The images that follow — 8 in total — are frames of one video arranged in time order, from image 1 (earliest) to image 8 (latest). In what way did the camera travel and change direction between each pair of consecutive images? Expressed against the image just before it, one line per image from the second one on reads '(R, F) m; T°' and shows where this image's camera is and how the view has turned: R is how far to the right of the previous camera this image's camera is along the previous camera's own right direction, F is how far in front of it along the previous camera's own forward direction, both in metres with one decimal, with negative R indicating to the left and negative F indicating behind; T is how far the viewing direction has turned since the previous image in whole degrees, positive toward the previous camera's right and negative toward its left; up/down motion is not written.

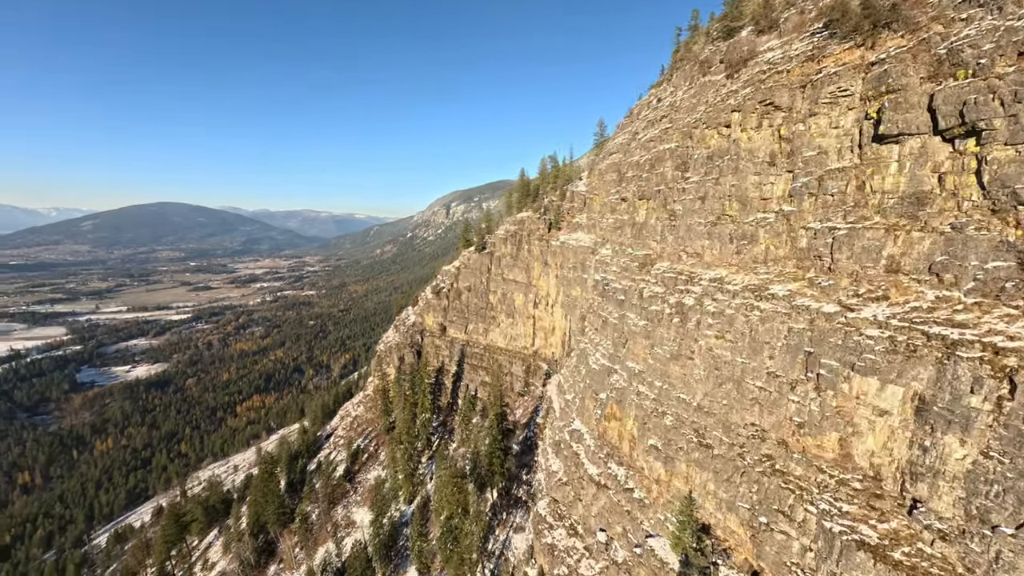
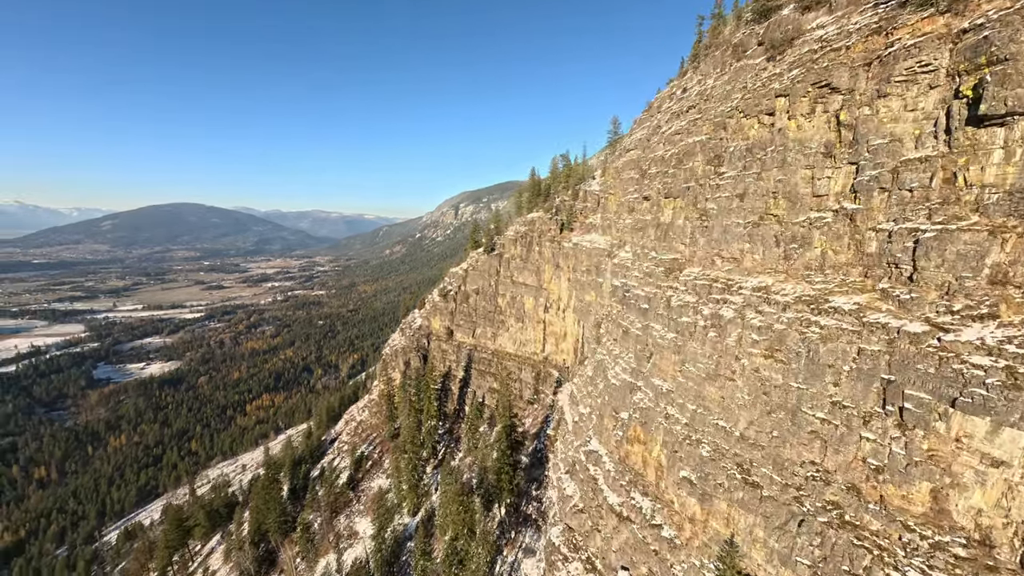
(-0.3, +2.7) m; -1°
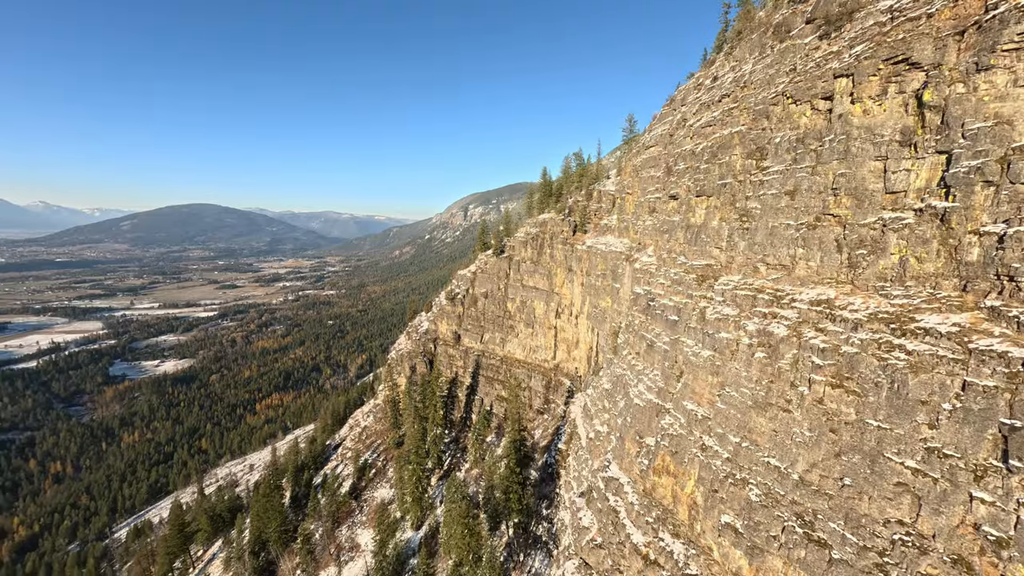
(-0.3, +2.8) m; -1°
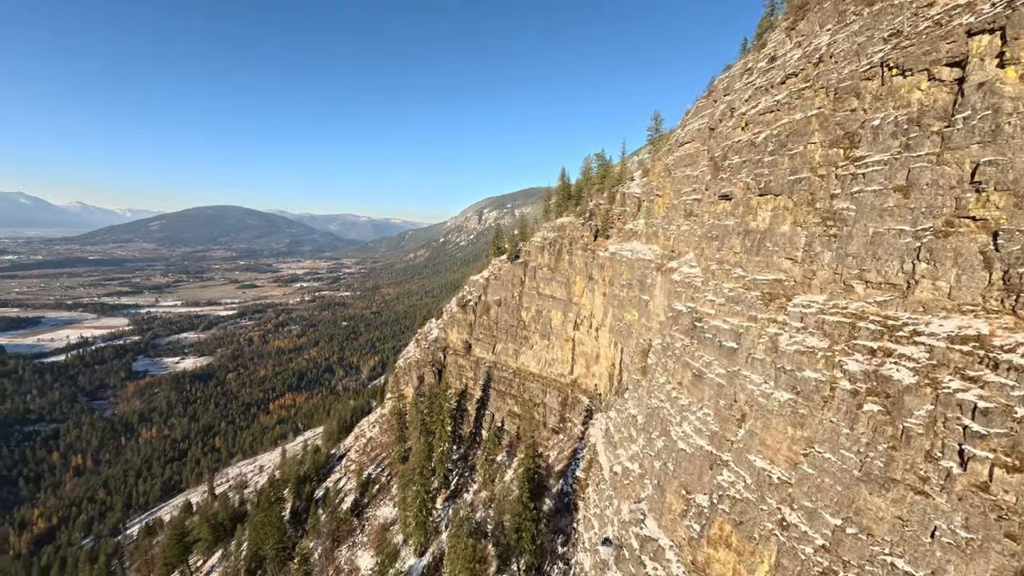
(-0.4, +4.3) m; -2°
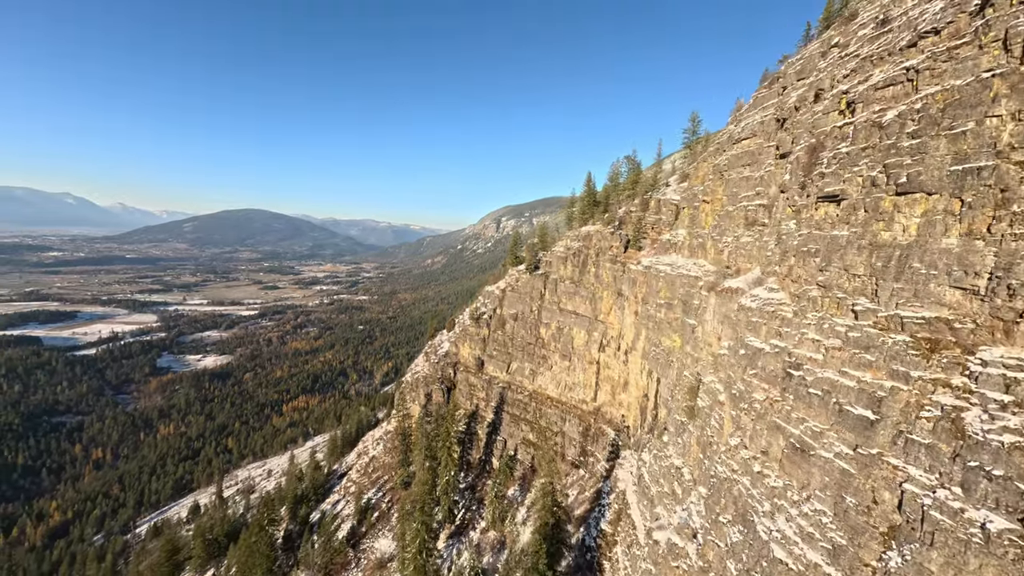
(-0.5, +5.7) m; -3°
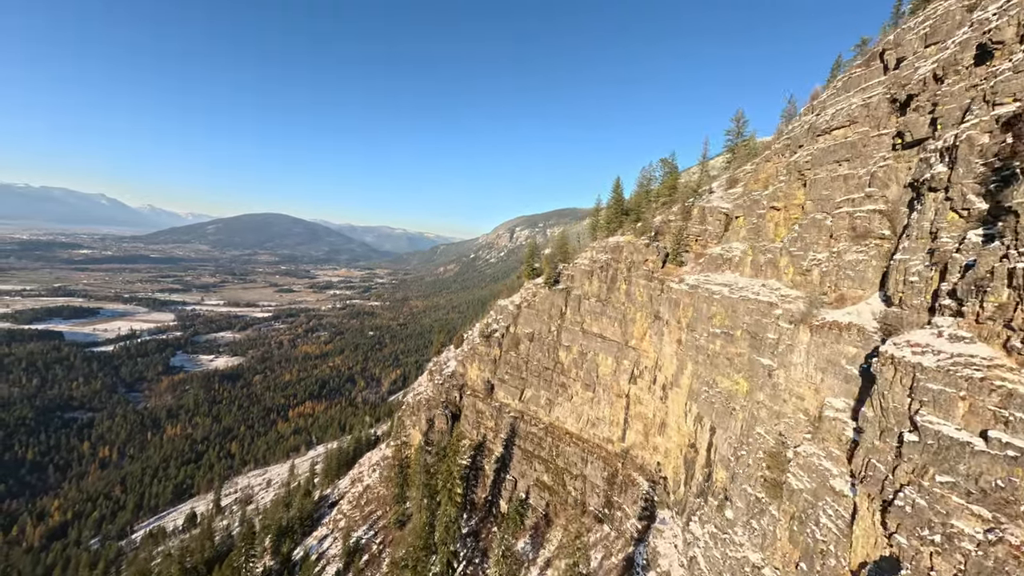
(-0.8, +7.0) m; -2°
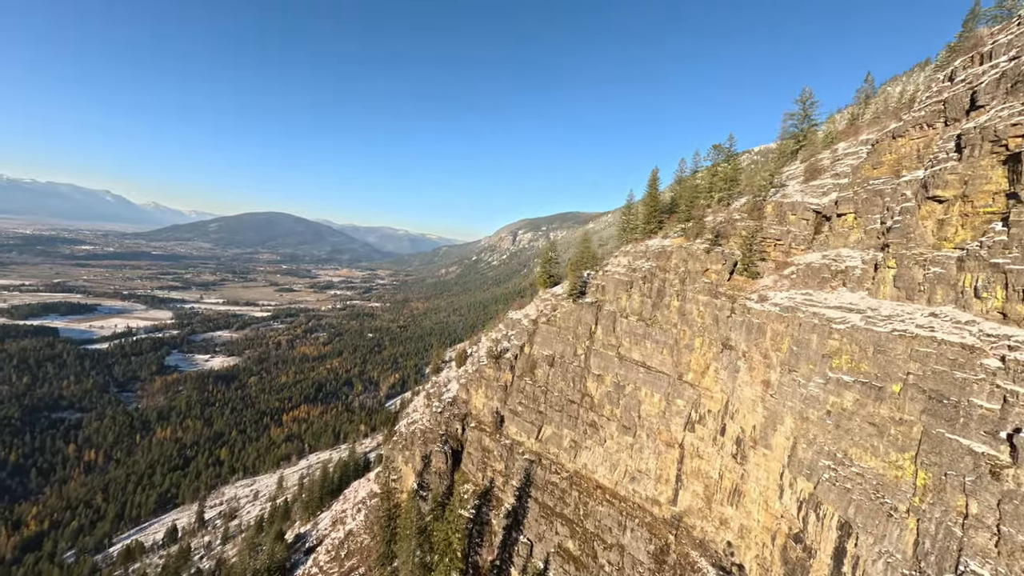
(-2.0, +10.1) m; 0°
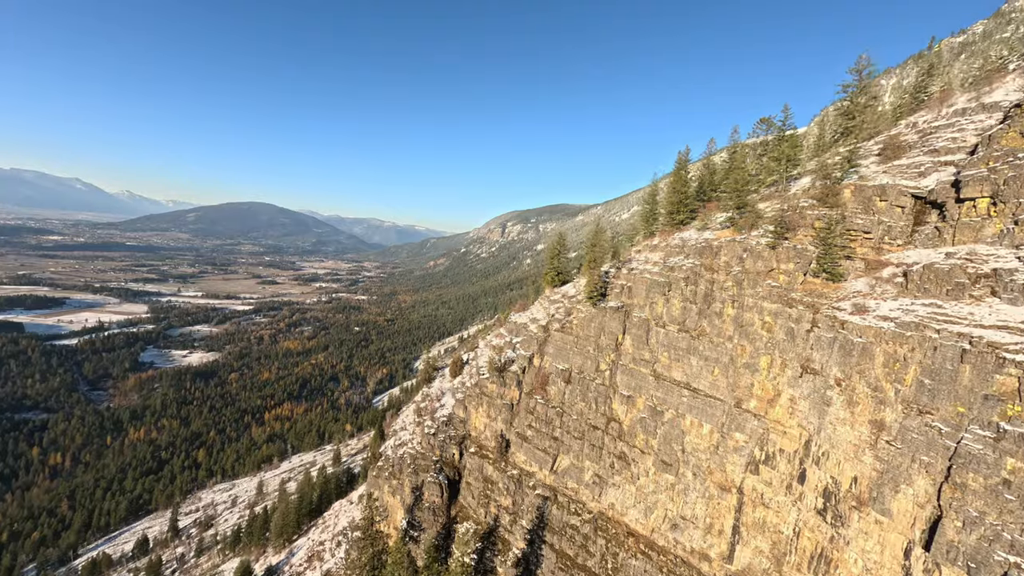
(-2.1, +7.8) m; +2°
